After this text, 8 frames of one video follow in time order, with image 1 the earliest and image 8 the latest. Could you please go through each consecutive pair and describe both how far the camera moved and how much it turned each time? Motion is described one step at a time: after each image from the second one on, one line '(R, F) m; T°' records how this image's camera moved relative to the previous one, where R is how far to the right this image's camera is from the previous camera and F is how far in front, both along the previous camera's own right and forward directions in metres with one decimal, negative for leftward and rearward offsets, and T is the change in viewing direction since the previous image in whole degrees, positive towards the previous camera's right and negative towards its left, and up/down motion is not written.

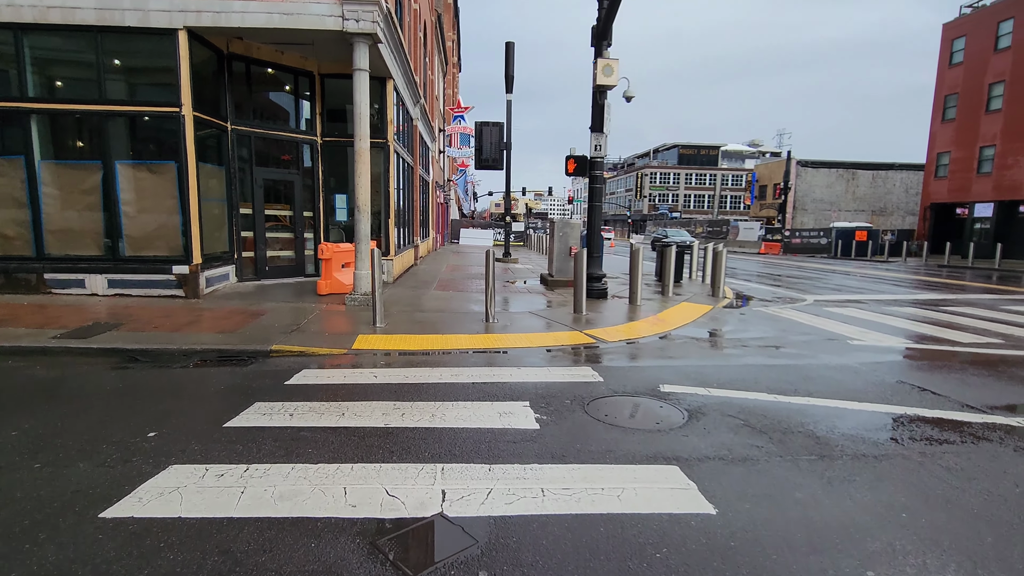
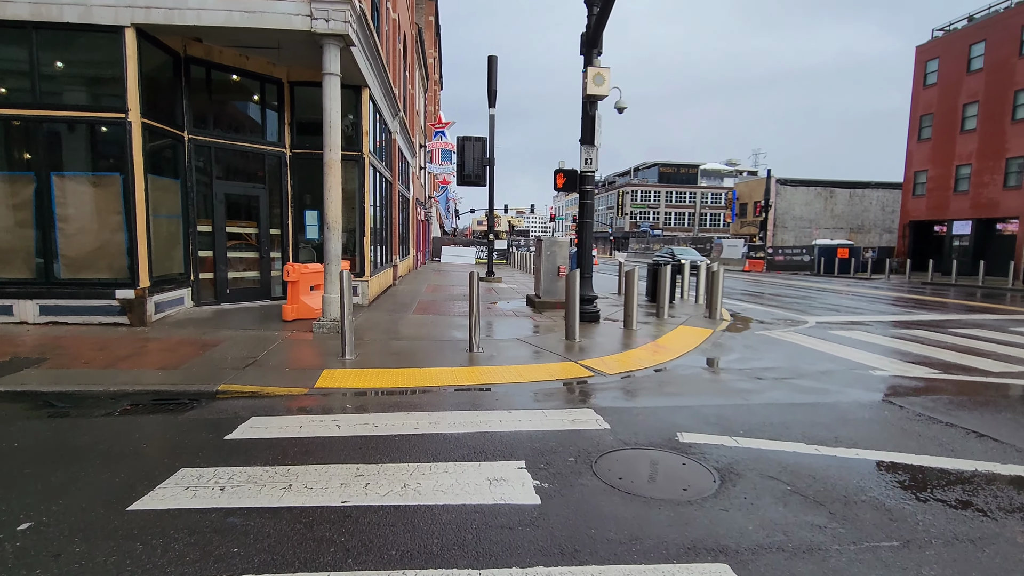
(-0.1, +0.8) m; +2°
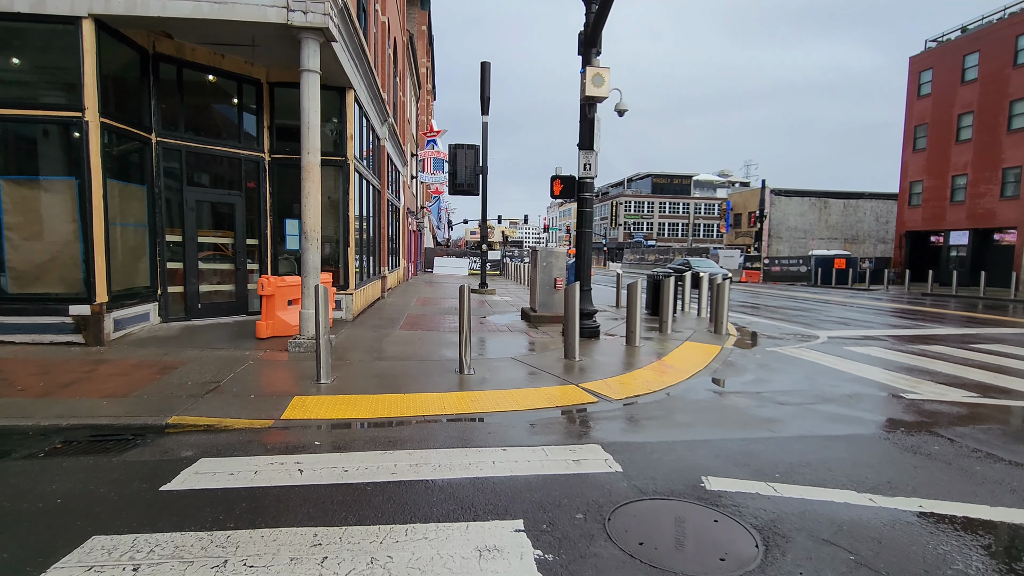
(0.0, +0.6) m; +1°
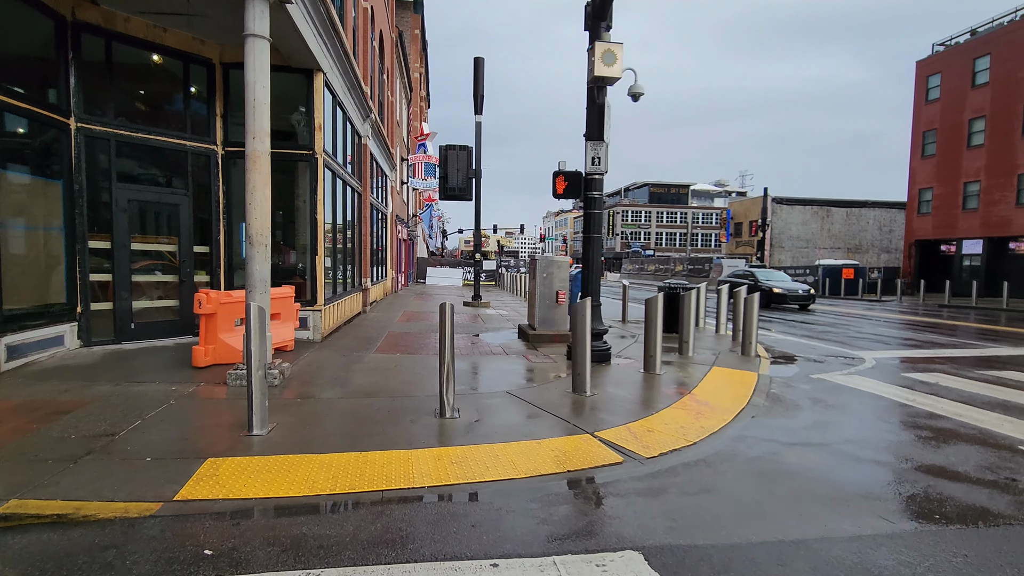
(0.0, +1.4) m; 0°
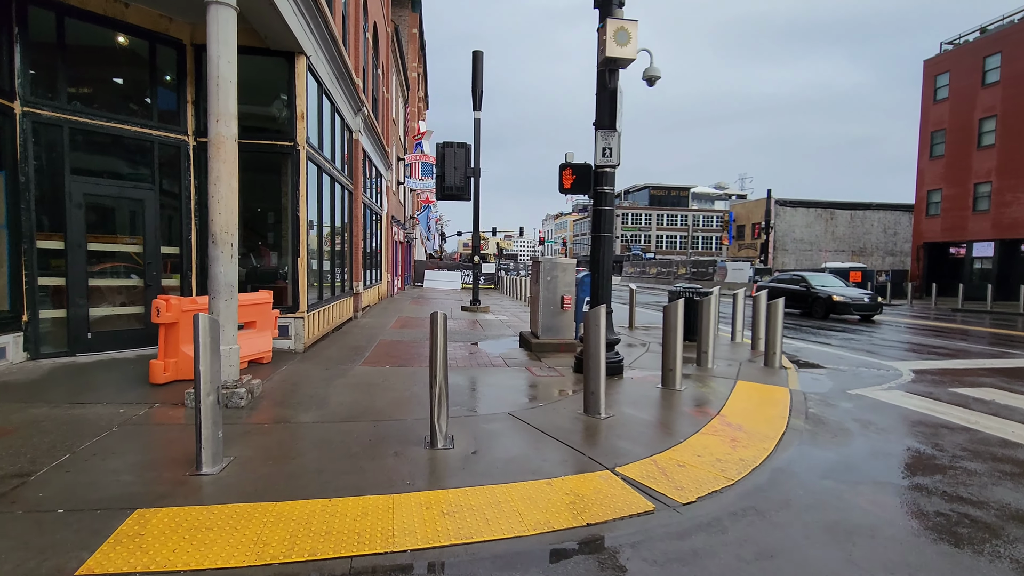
(0.0, +0.8) m; 0°
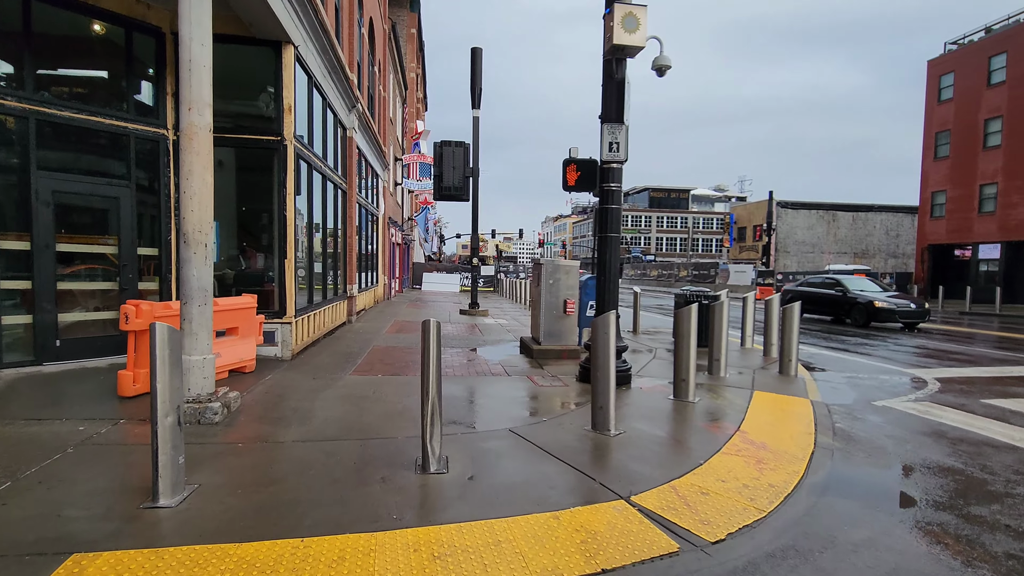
(0.0, +0.5) m; 0°
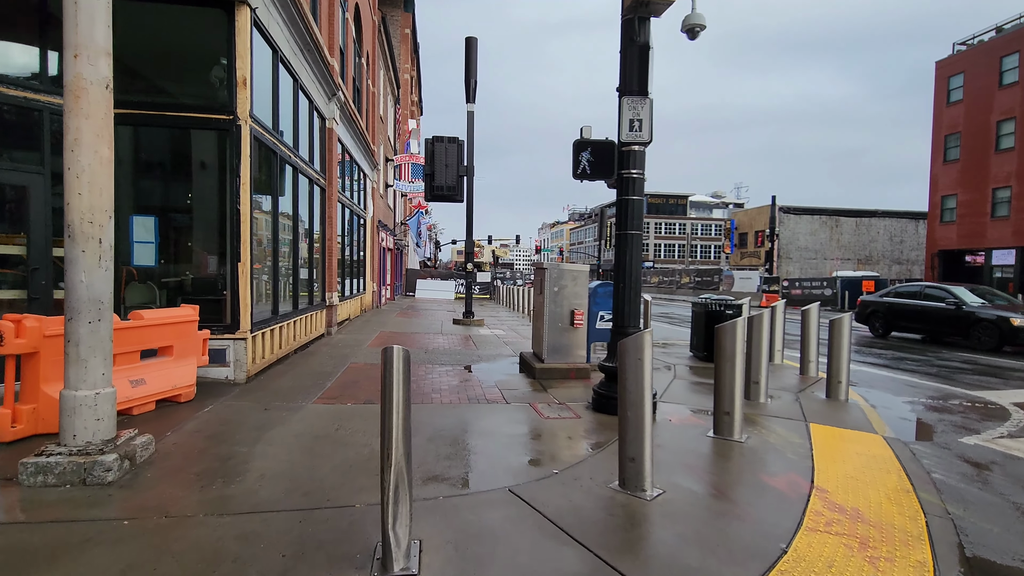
(0.0, +1.2) m; 0°
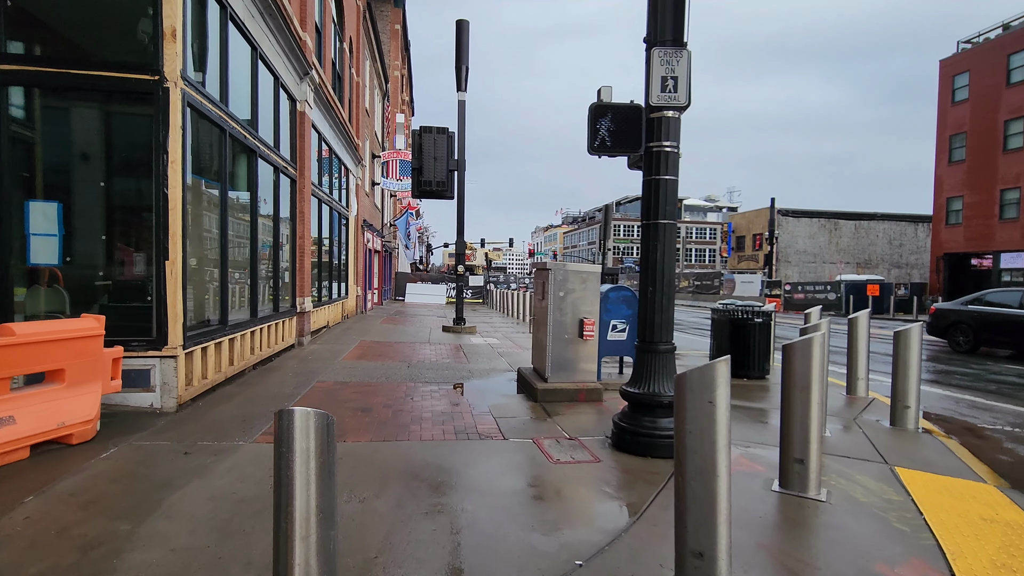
(-0.1, +1.2) m; +1°
